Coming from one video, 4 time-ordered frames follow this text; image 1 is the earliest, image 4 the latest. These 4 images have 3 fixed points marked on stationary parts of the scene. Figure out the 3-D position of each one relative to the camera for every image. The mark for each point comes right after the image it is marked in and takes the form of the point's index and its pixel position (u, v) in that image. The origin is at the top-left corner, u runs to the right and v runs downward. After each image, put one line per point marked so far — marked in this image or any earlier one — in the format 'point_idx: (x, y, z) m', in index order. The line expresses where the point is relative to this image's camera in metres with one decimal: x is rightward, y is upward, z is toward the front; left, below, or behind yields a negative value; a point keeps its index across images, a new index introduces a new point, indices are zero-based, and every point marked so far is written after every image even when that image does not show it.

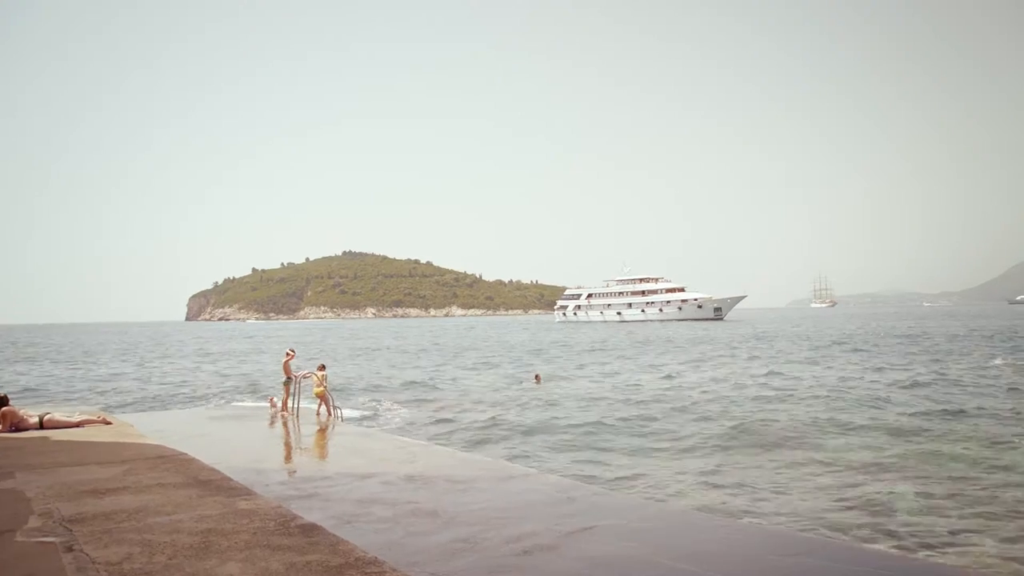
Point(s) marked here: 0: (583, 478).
0: (+1.3, -3.2, +12.0) m
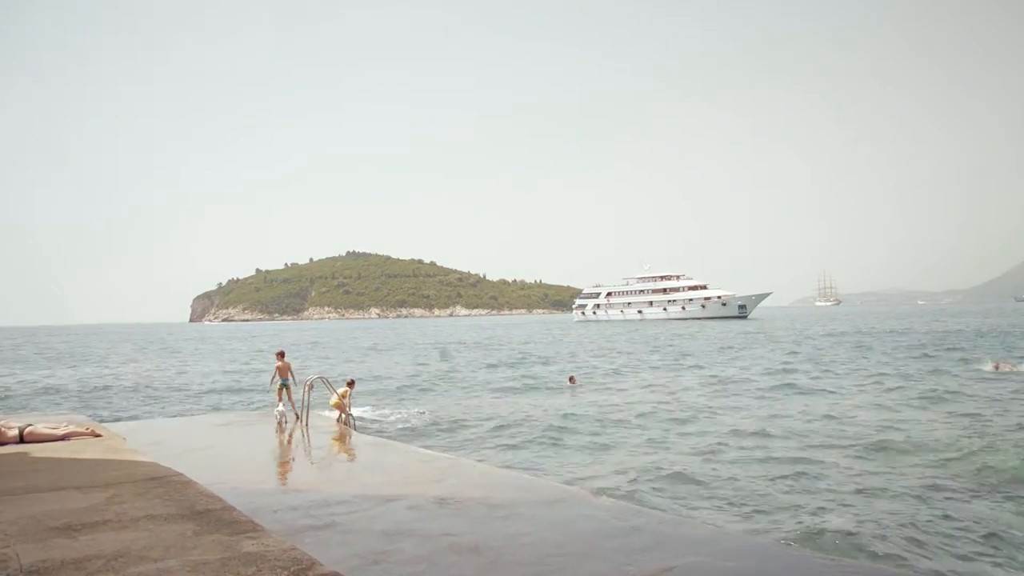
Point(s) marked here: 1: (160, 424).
0: (+1.8, -3.1, +10.9) m
1: (-6.4, -2.5, +13.1) m
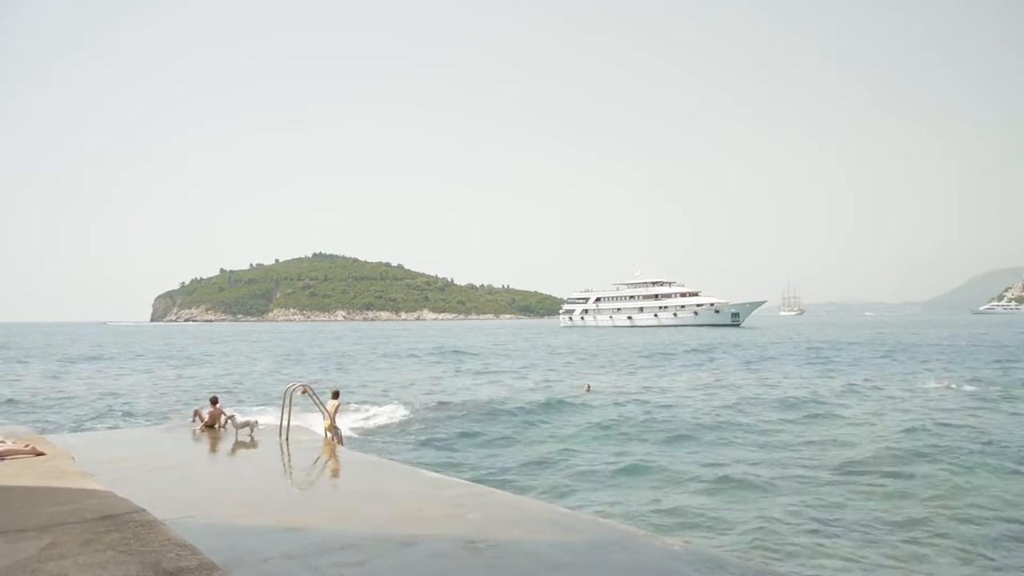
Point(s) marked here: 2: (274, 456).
0: (+2.0, -3.2, +9.7) m
1: (-6.3, -2.4, +11.5) m
2: (-3.4, -2.4, +10.0) m
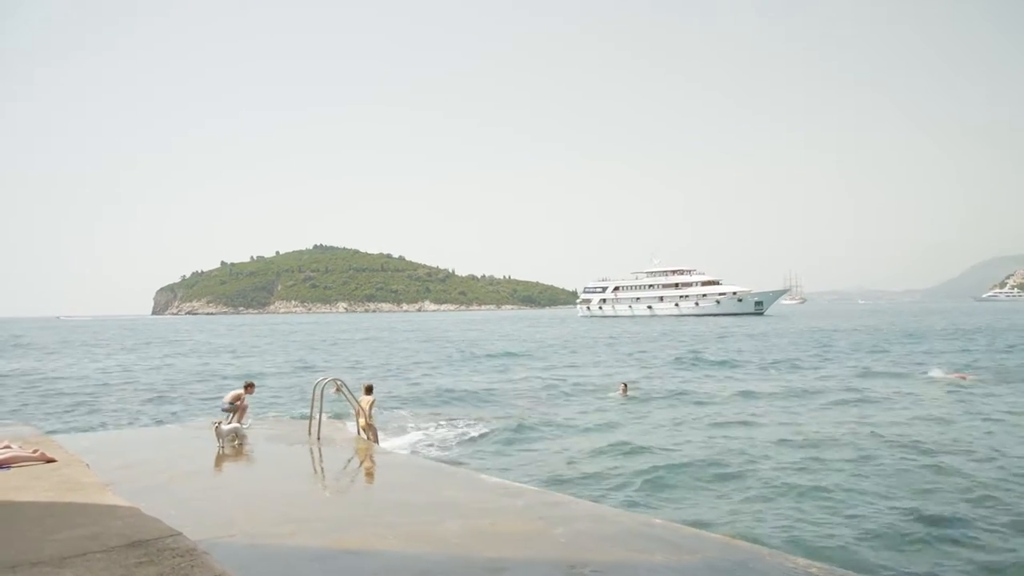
0: (+2.7, -2.9, +8.7) m
1: (-5.6, -2.2, +10.5) m
2: (-2.6, -2.2, +9.1) m
